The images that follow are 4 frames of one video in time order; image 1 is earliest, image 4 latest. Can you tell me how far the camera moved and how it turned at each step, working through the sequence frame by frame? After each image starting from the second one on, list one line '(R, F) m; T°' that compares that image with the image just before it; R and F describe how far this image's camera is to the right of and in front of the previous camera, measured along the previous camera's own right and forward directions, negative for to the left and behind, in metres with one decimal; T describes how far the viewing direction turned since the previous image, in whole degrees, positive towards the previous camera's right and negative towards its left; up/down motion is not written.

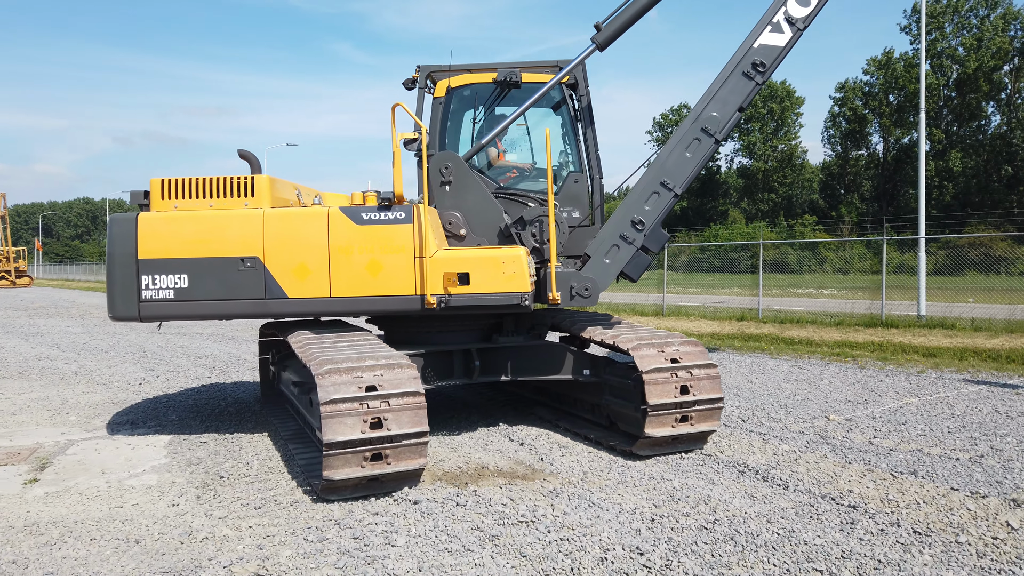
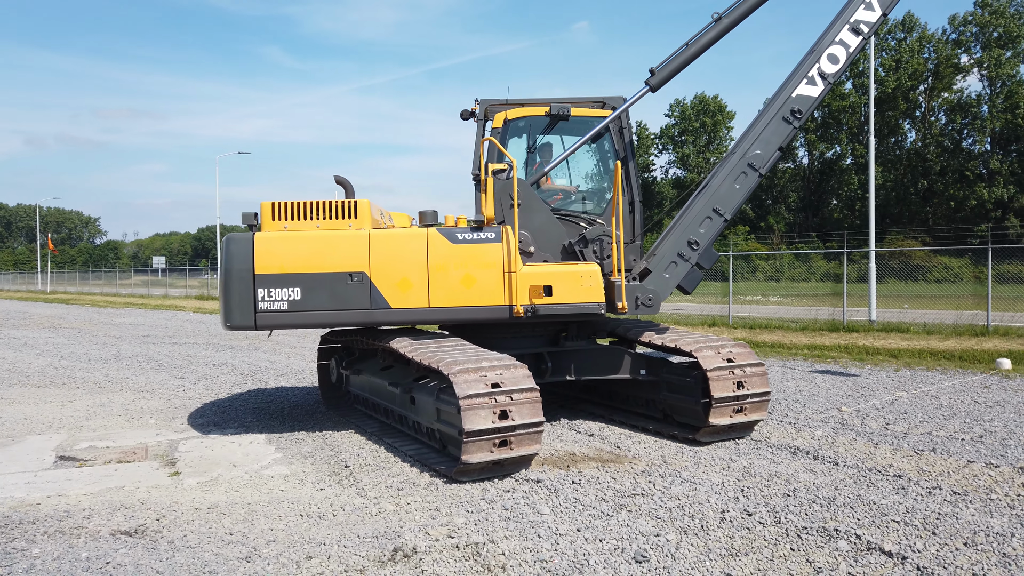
(-1.1, -0.7) m; +5°
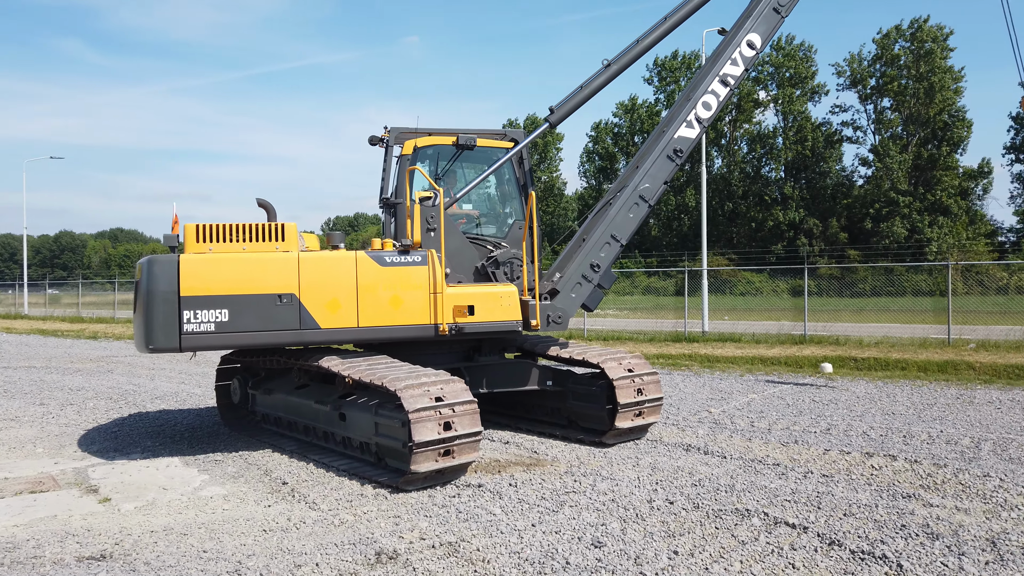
(-0.8, -0.4) m; +13°
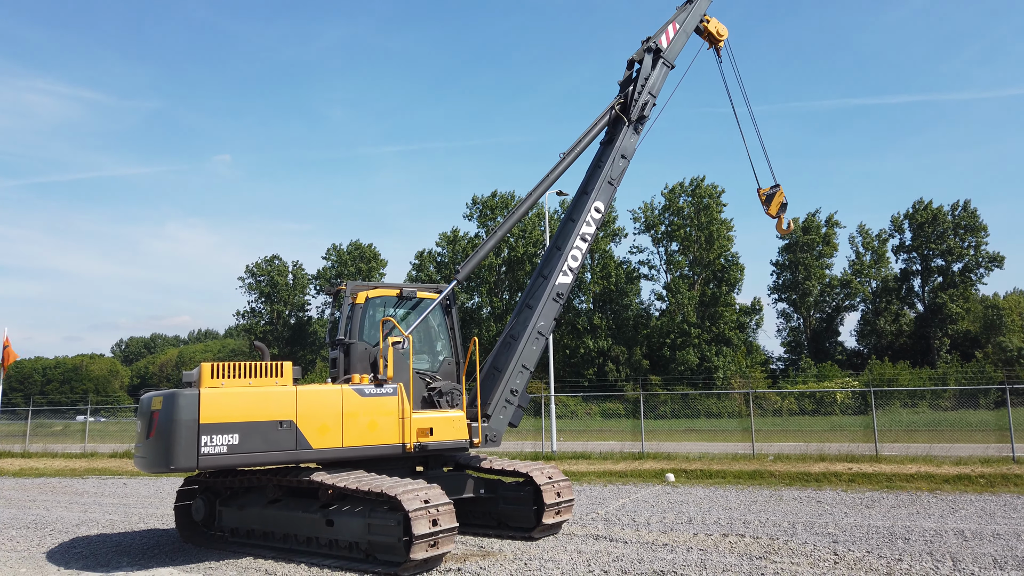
(-1.5, -1.8) m; +14°
